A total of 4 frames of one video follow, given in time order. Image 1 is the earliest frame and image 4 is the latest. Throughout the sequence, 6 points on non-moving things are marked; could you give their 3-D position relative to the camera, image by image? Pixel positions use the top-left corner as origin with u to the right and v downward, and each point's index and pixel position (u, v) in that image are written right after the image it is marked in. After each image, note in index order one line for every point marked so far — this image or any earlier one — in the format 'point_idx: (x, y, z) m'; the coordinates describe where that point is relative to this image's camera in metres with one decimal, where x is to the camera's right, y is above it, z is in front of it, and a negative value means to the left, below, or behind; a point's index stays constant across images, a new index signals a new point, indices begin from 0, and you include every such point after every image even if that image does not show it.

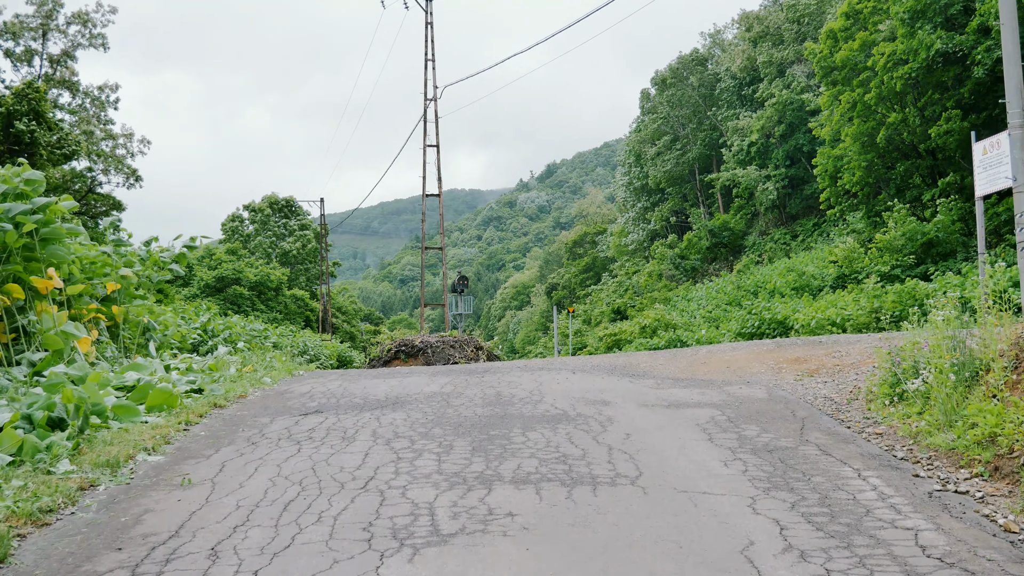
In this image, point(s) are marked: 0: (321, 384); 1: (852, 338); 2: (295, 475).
0: (-1.7, -0.9, +5.8) m
1: (+3.5, -0.5, +6.8) m
2: (-1.1, -1.0, +3.4) m
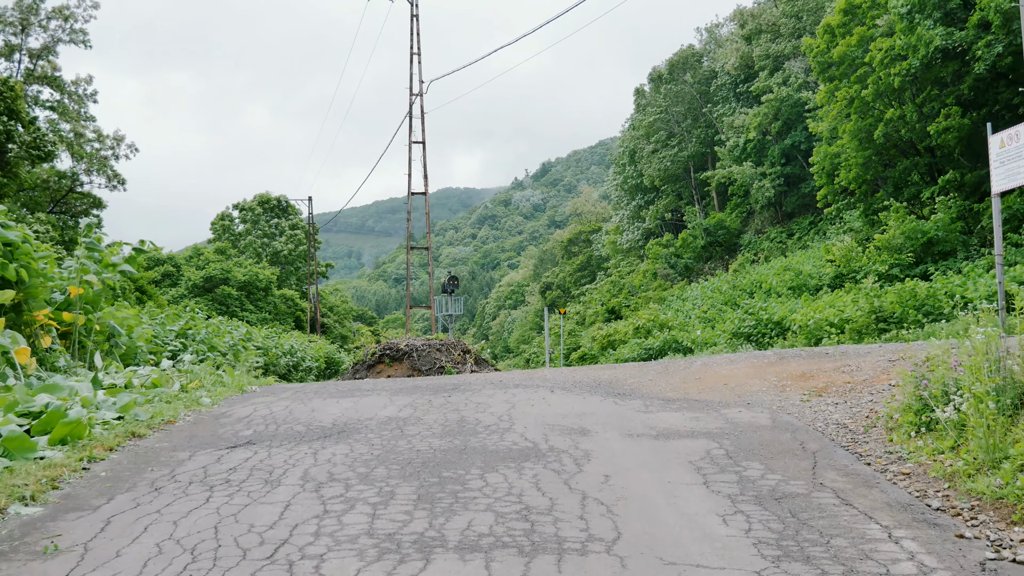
0: (-1.9, -0.9, +5.2) m
1: (+3.3, -0.6, +6.2) m
2: (-1.3, -1.0, +2.8) m
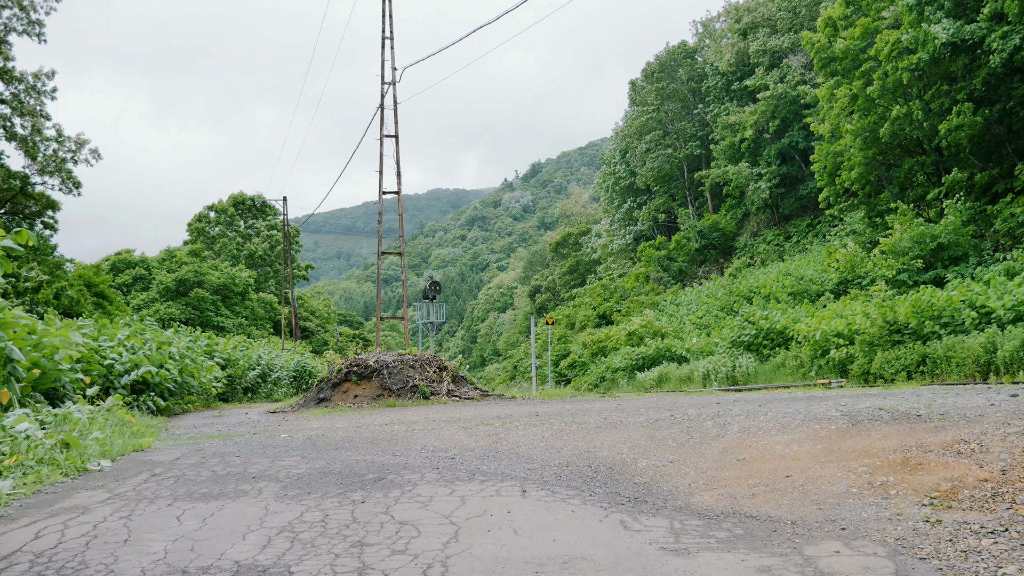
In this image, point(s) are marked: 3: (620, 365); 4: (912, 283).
0: (-2.2, -1.1, +3.2) m
1: (+3.0, -0.8, +4.3) m
2: (-1.6, -1.3, +0.8) m
3: (+3.0, -2.1, +18.0) m
4: (+9.3, +0.1, +15.3) m
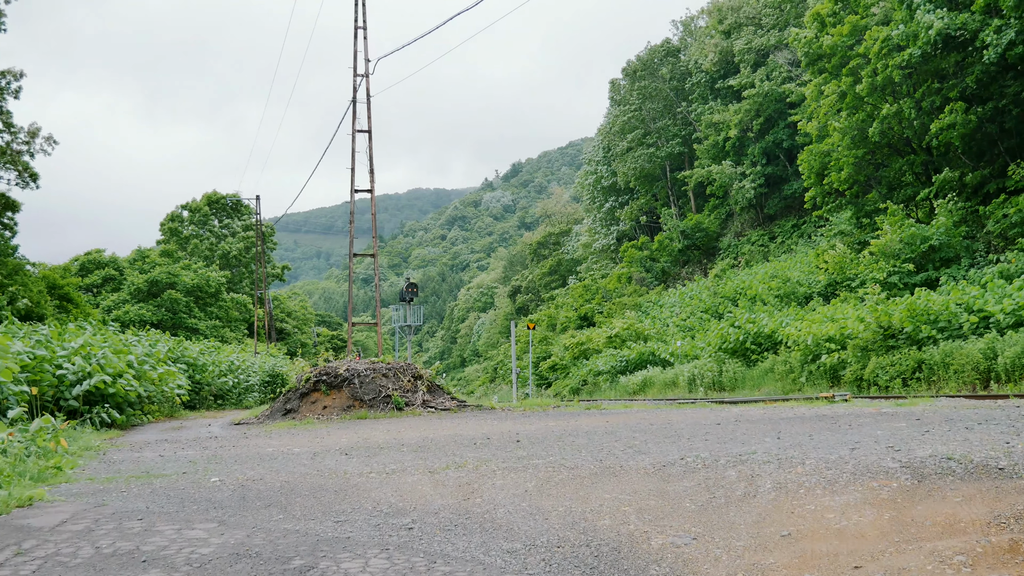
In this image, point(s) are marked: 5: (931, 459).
0: (-2.3, -1.2, +2.2) m
1: (+2.9, -0.9, +3.5) m
2: (-1.6, -1.4, -0.2) m
3: (+2.5, -2.2, +17.2) m
4: (+8.9, 0.0, +14.6) m
5: (+2.4, -1.0, +3.8) m
